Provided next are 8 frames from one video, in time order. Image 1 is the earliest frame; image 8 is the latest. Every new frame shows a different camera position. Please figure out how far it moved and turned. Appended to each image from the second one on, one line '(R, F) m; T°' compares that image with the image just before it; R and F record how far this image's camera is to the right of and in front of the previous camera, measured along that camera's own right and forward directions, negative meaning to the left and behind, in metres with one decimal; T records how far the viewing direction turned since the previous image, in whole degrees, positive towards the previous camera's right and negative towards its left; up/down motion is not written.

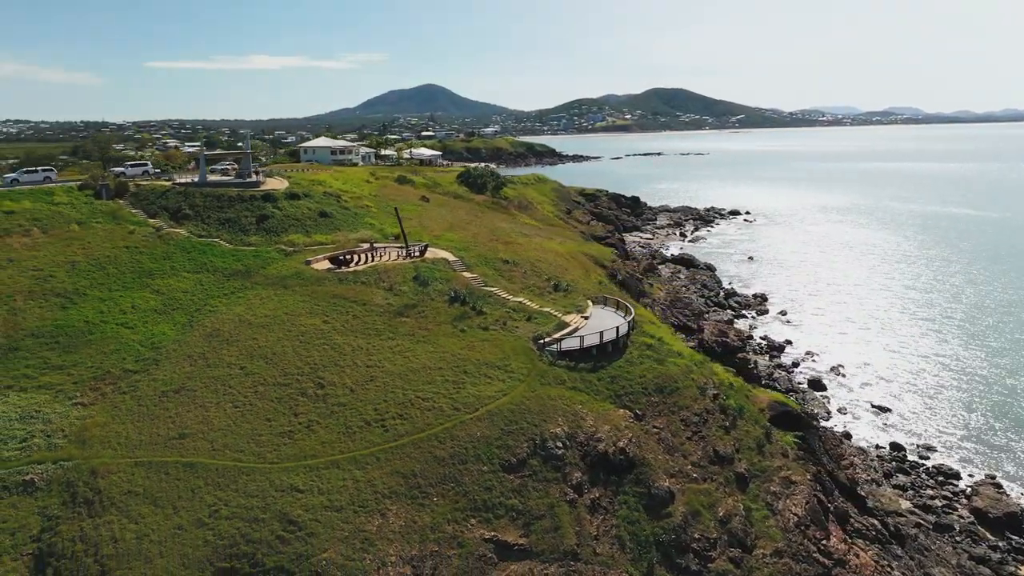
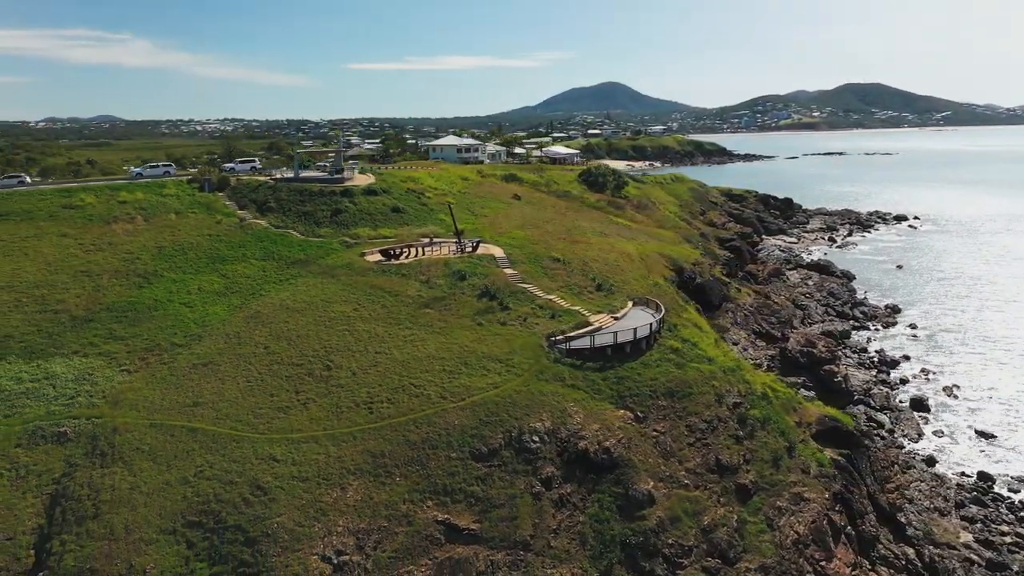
(+5.9, -0.3) m; -12°
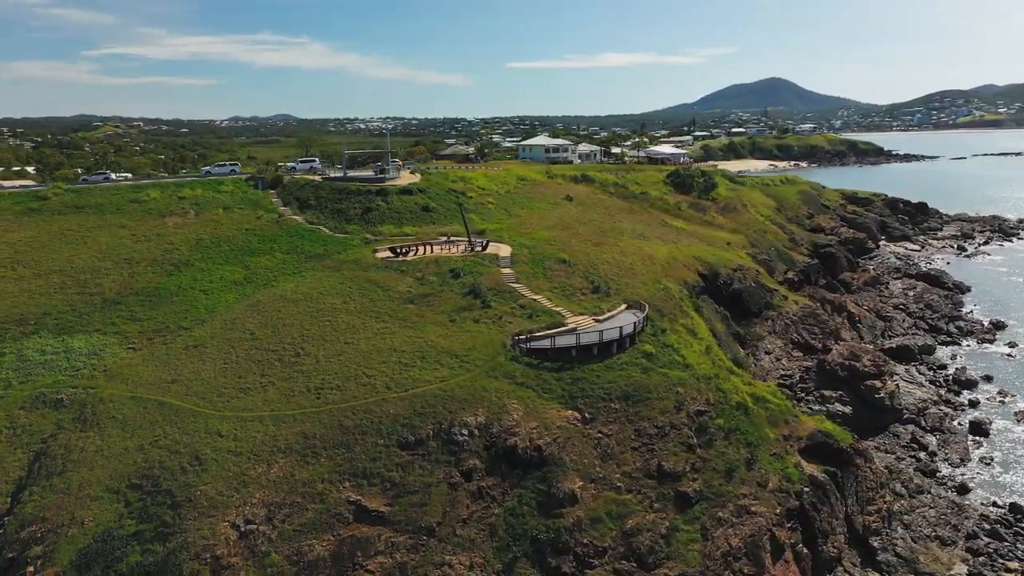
(+7.0, -0.4) m; -10°
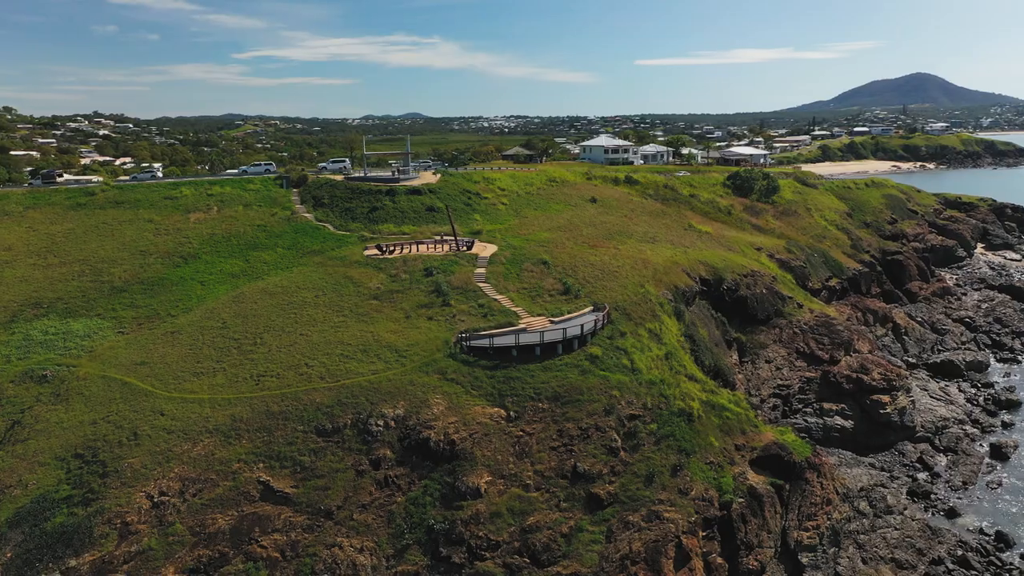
(+6.9, -0.4) m; -8°
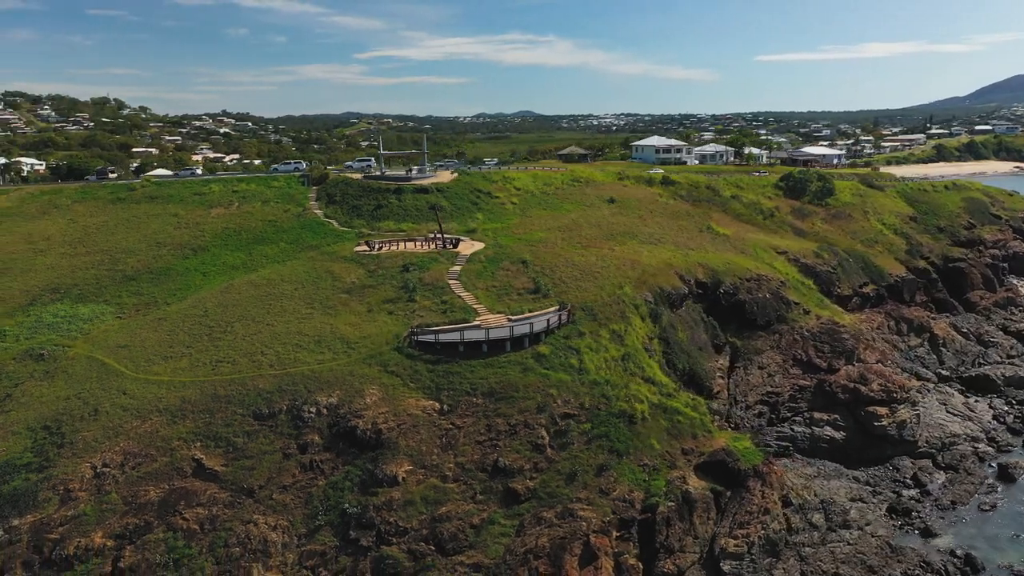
(+6.4, -0.4) m; -7°
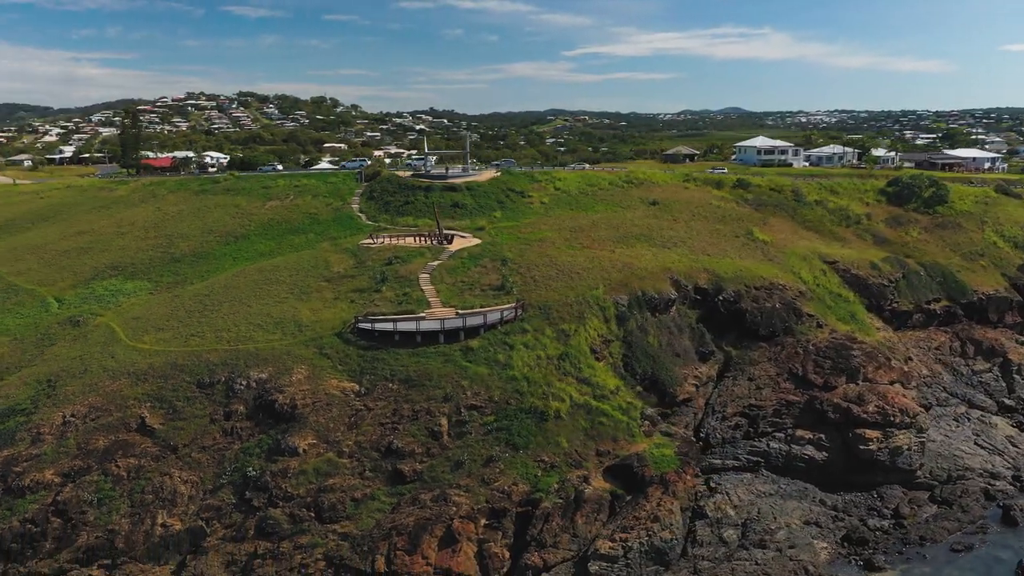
(+11.0, -0.2) m; -13°
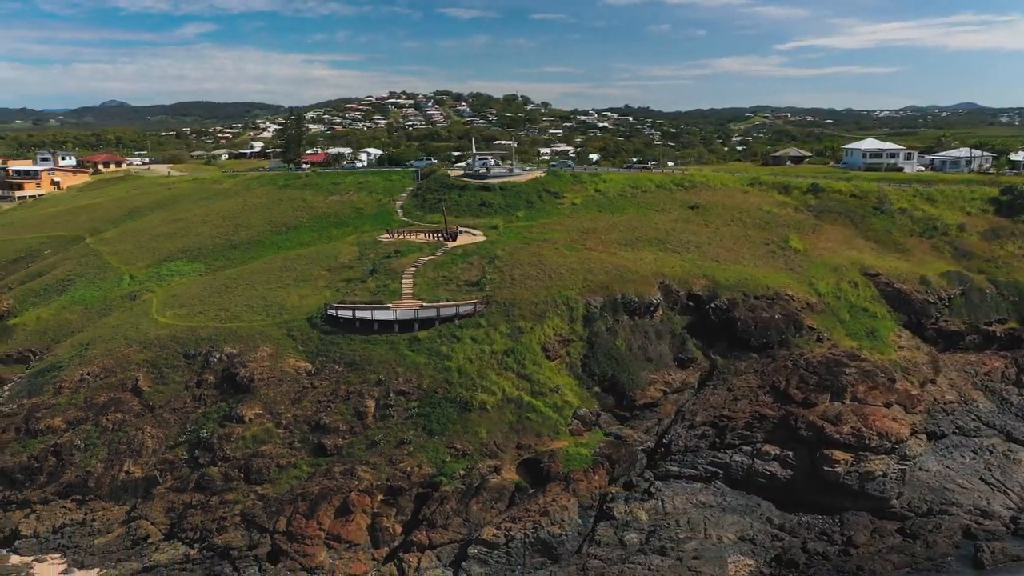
(+10.9, -0.5) m; -13°
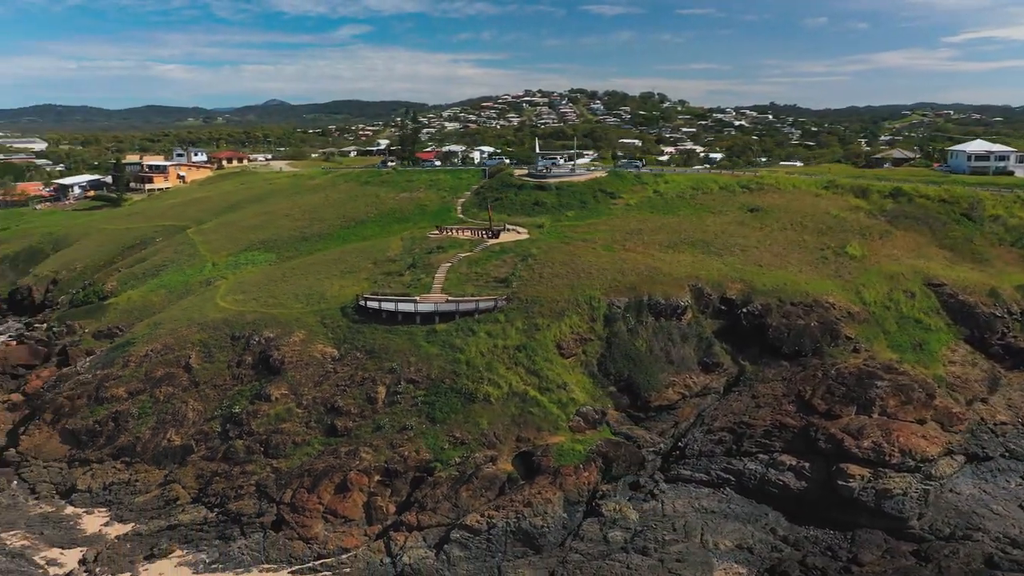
(+5.6, -0.6) m; -9°
